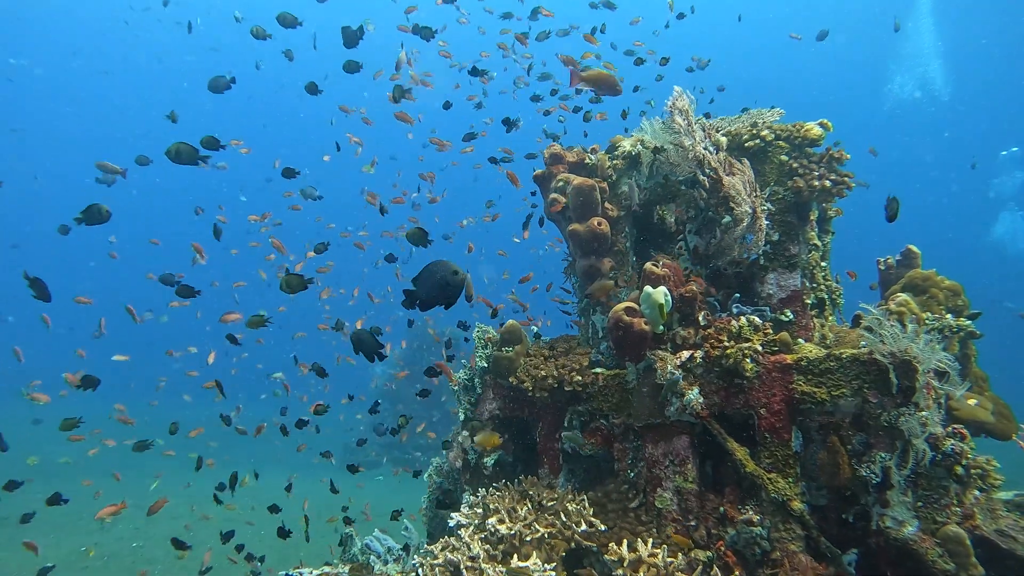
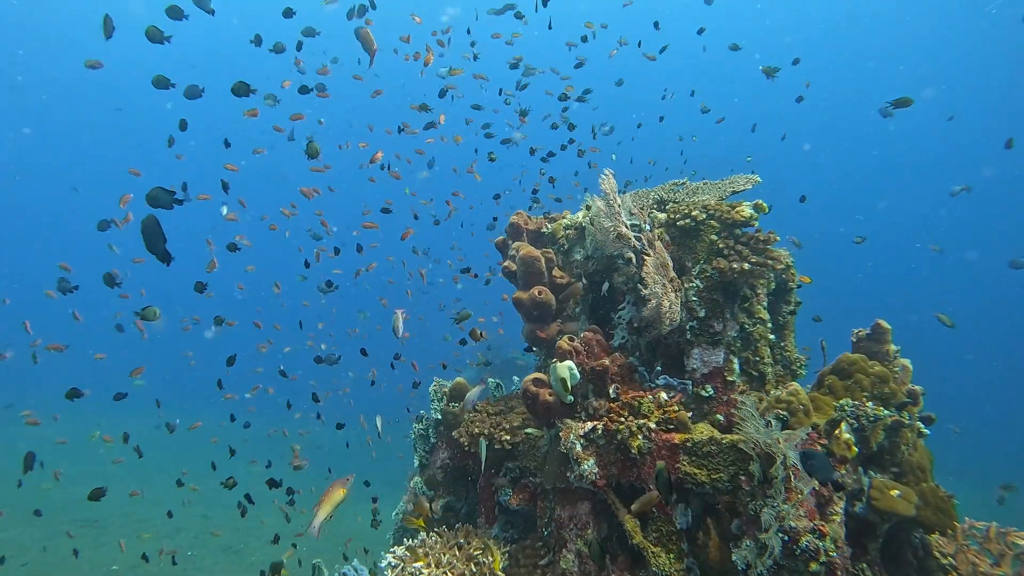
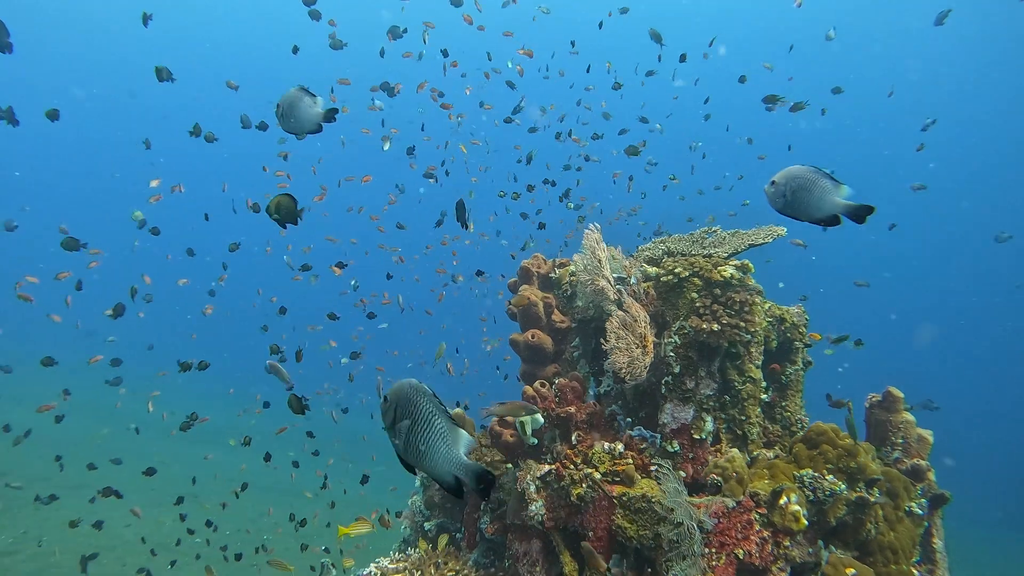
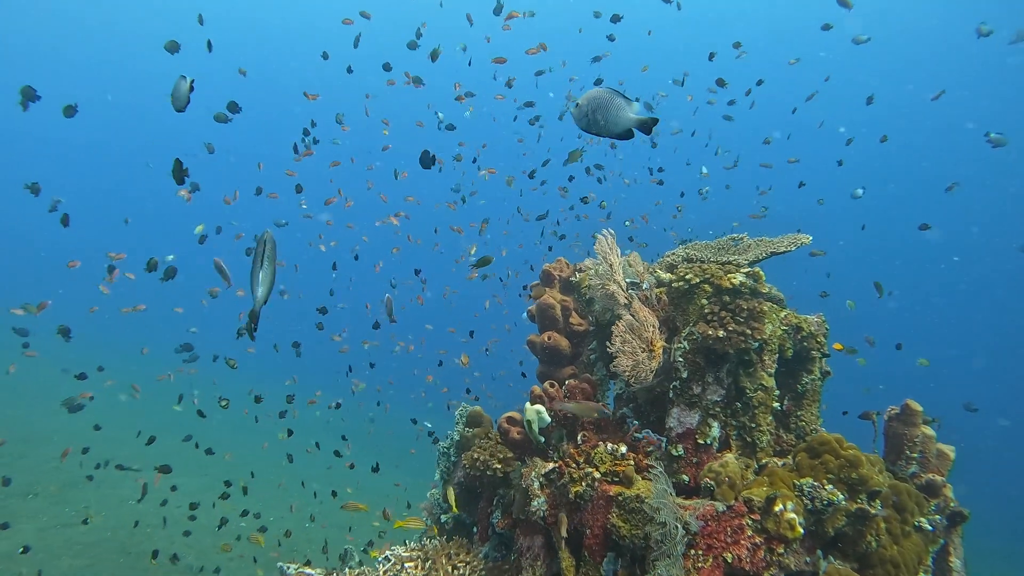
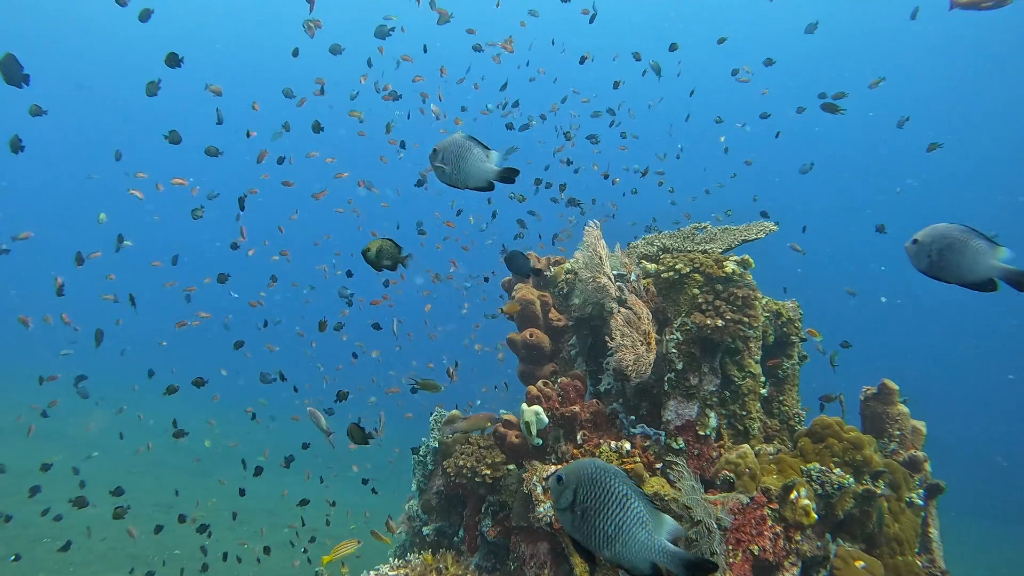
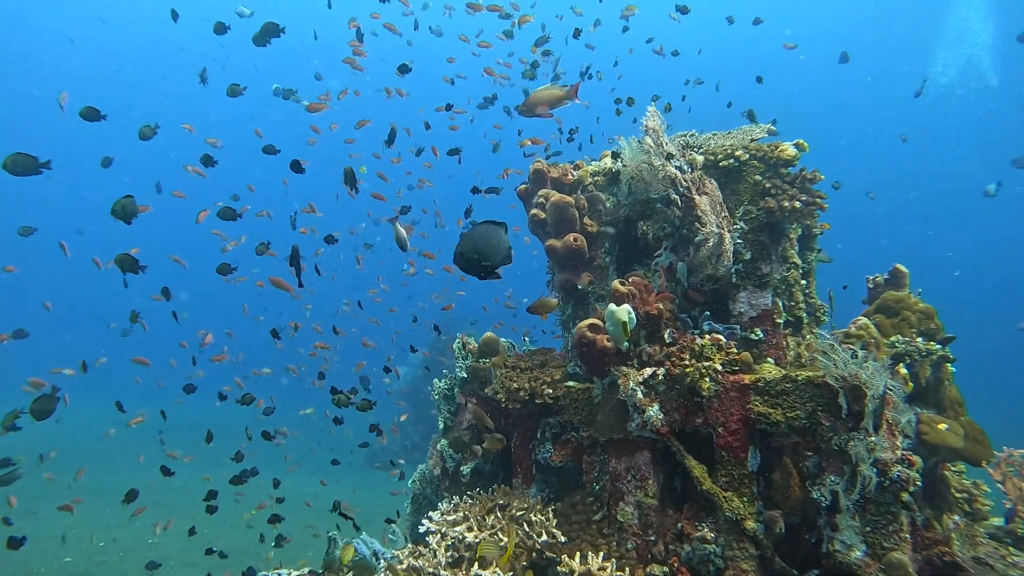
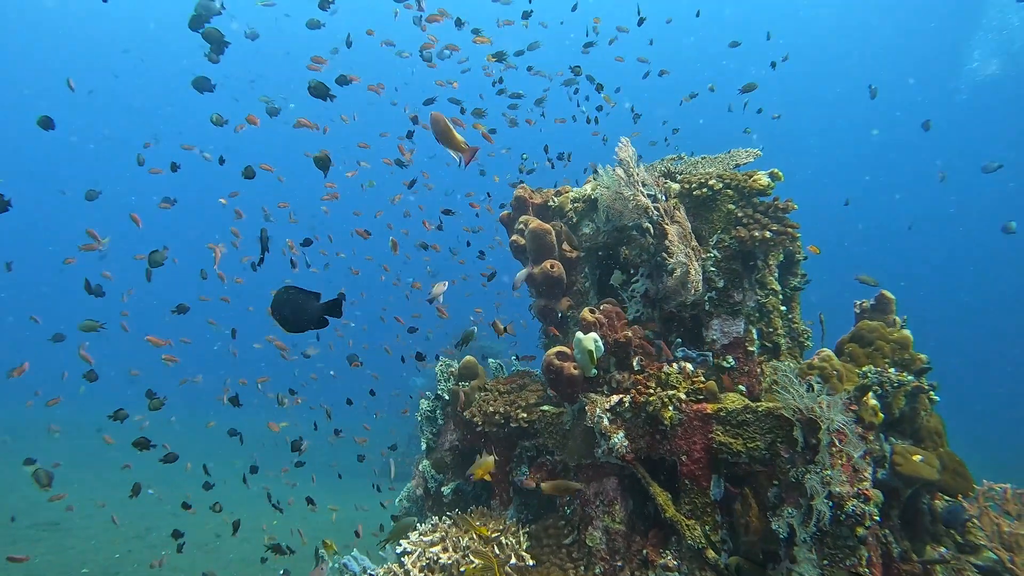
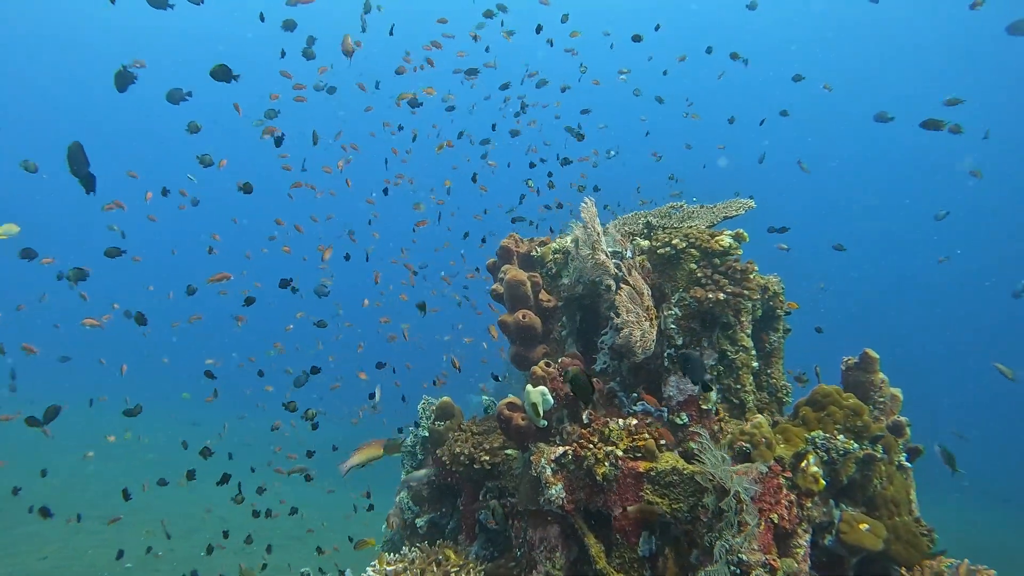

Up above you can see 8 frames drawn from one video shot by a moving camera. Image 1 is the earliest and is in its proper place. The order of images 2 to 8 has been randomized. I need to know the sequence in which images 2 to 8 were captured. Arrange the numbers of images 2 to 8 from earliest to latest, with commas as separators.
6, 7, 2, 8, 5, 3, 4
